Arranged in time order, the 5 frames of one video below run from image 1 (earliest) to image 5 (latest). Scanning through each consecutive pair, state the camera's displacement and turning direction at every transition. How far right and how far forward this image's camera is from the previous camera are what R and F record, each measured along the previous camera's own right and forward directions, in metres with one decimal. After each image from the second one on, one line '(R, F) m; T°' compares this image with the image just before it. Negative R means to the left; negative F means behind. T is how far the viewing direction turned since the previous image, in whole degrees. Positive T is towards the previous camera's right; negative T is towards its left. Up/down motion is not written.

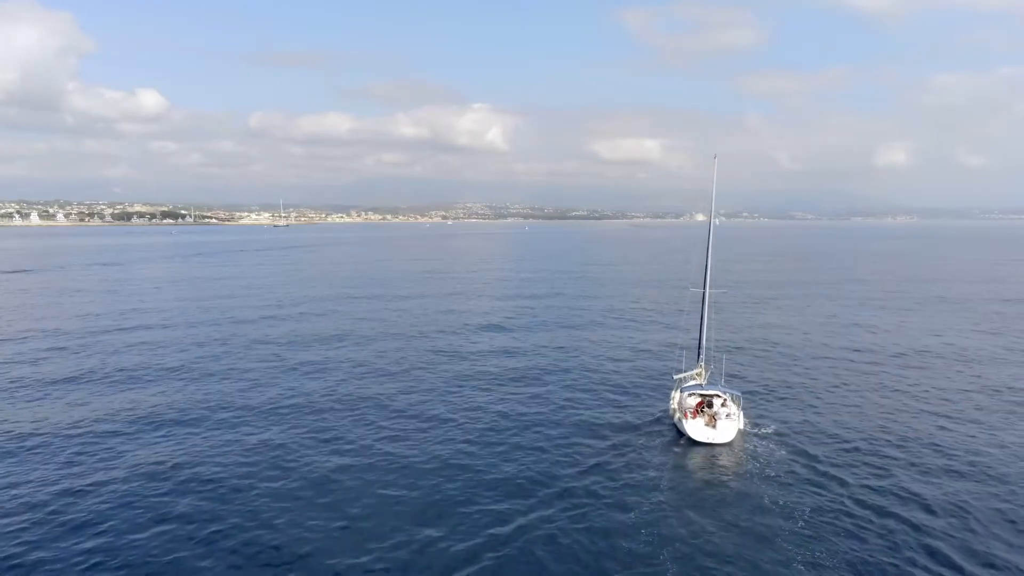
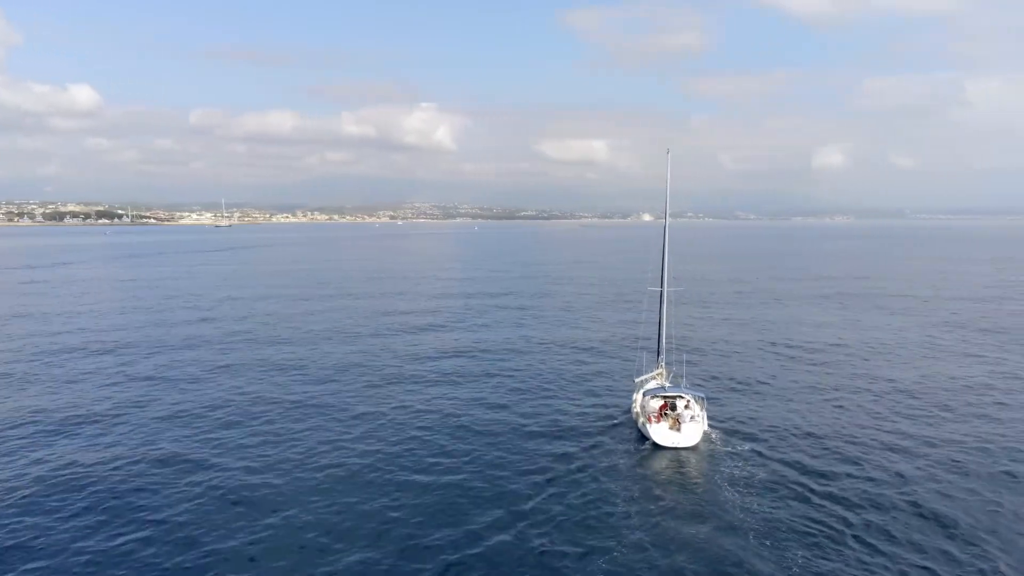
(-0.1, +0.5) m; +5°
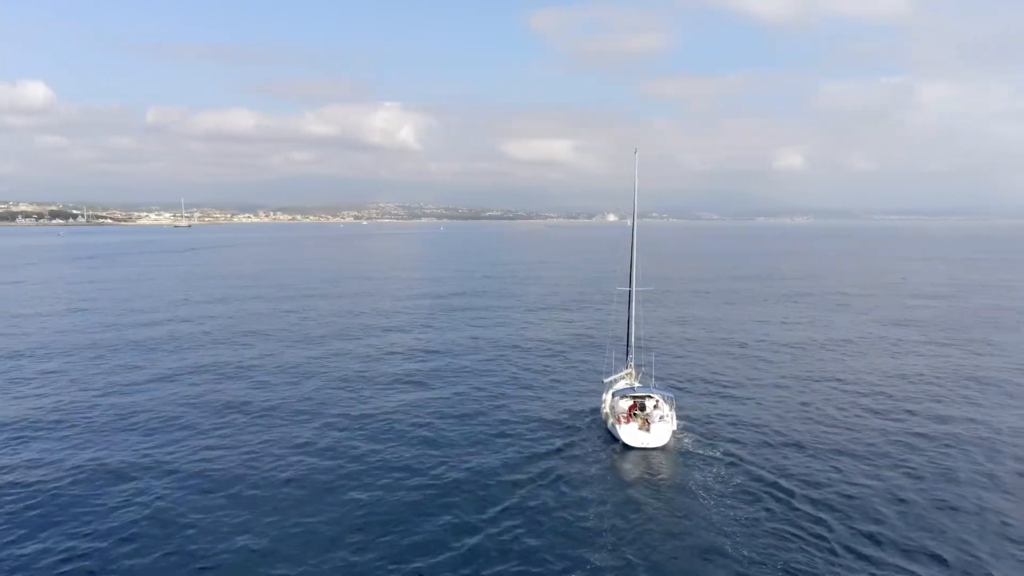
(0.0, +0.3) m; +3°
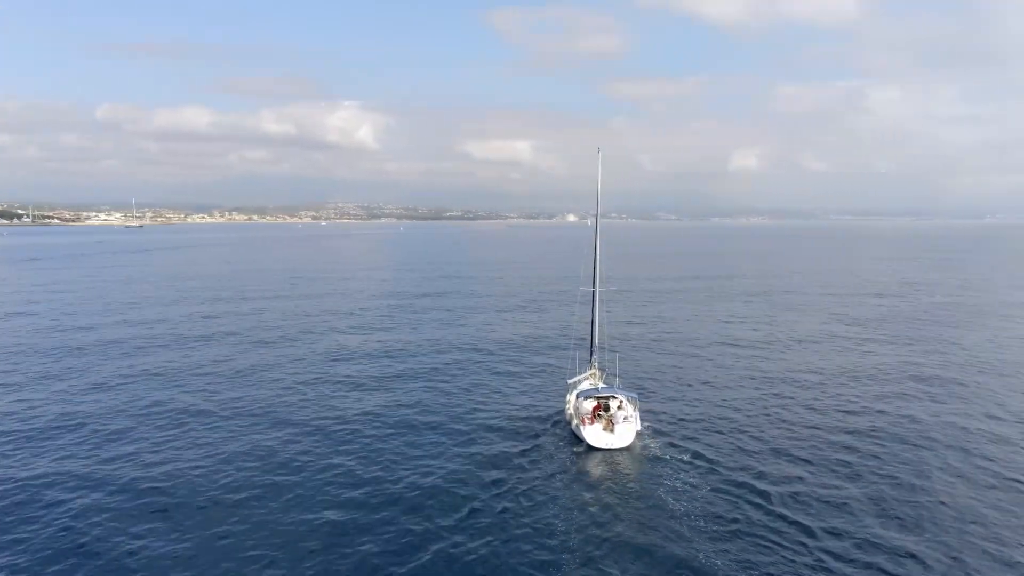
(0.0, +0.3) m; +4°
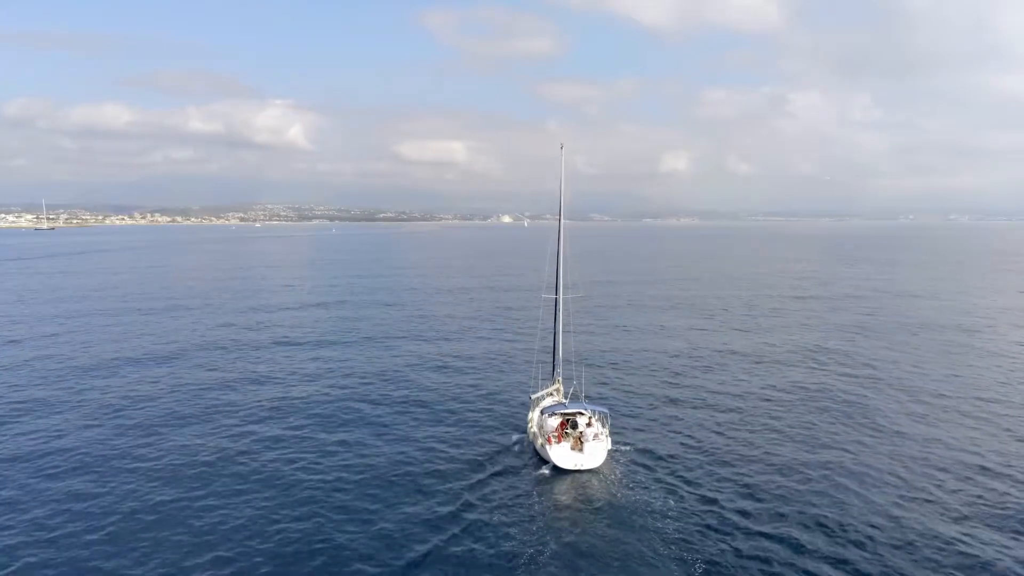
(-0.5, +1.4) m; +6°
